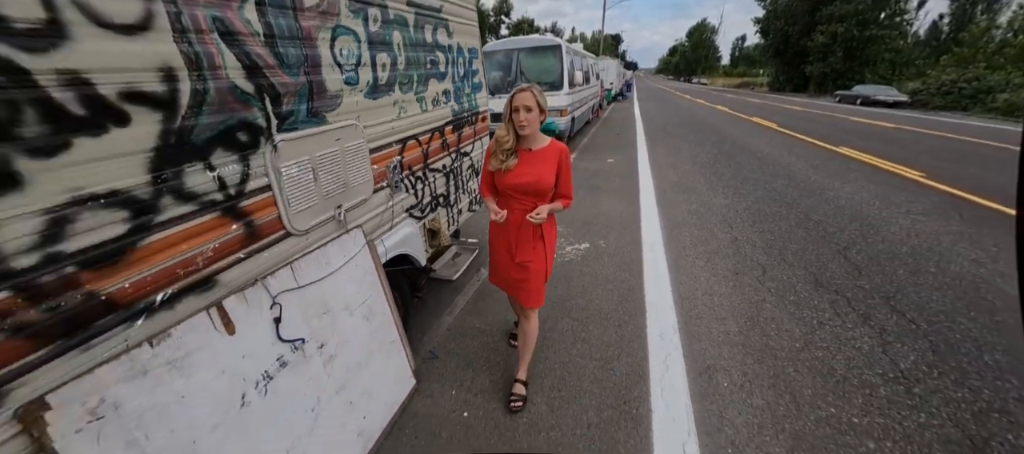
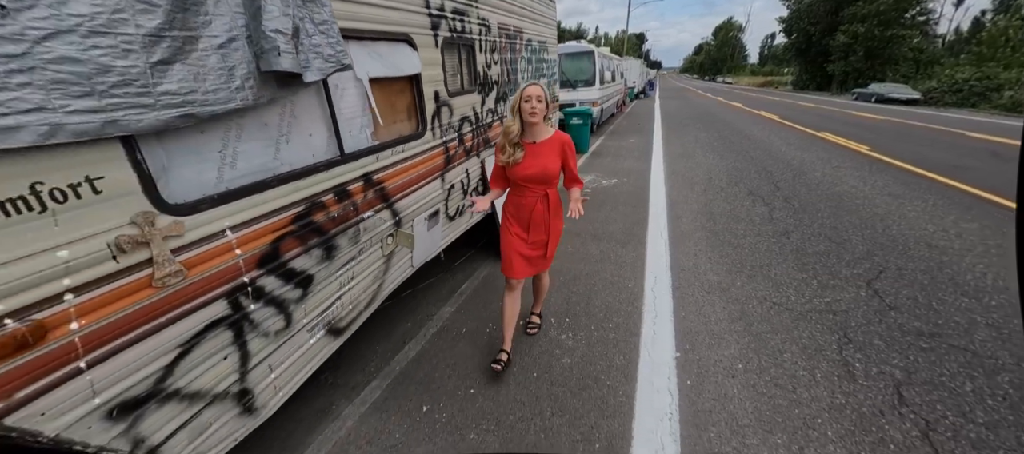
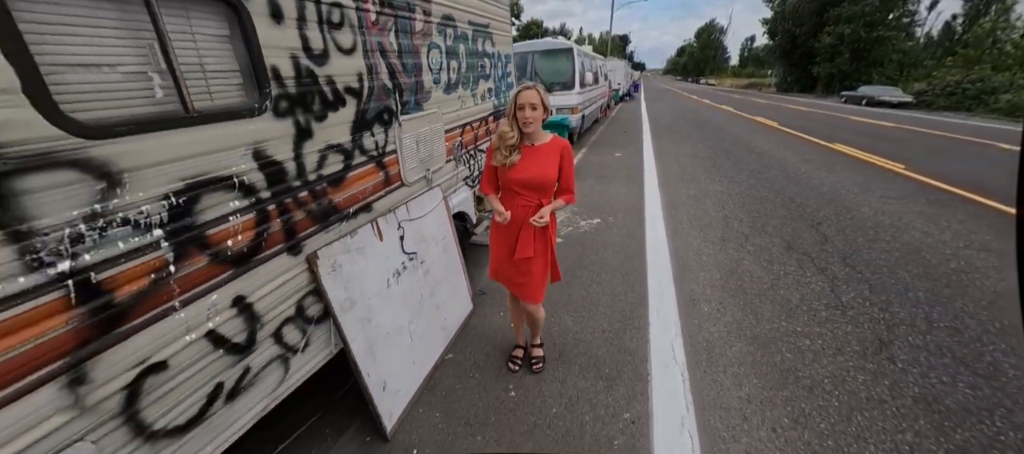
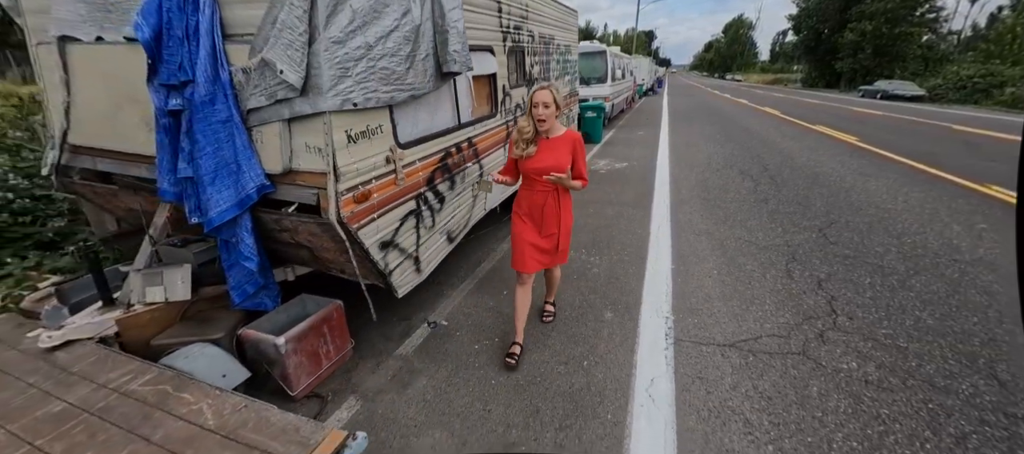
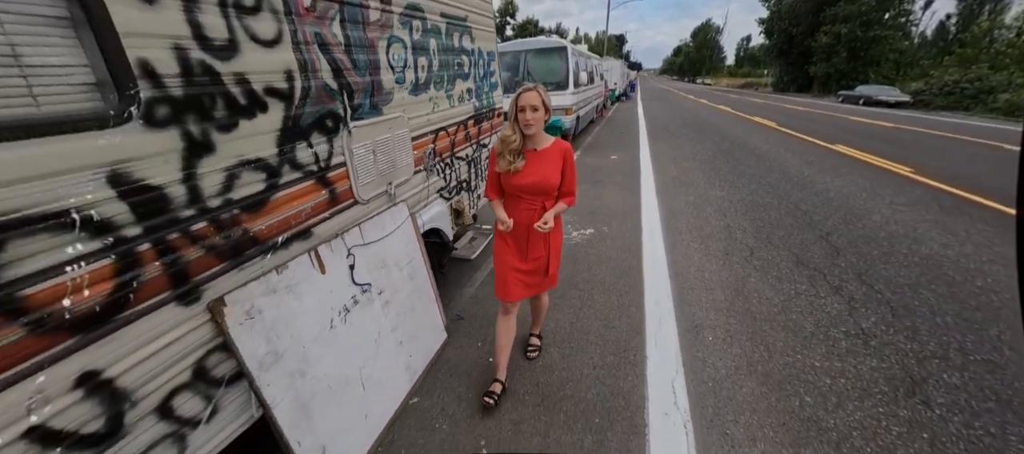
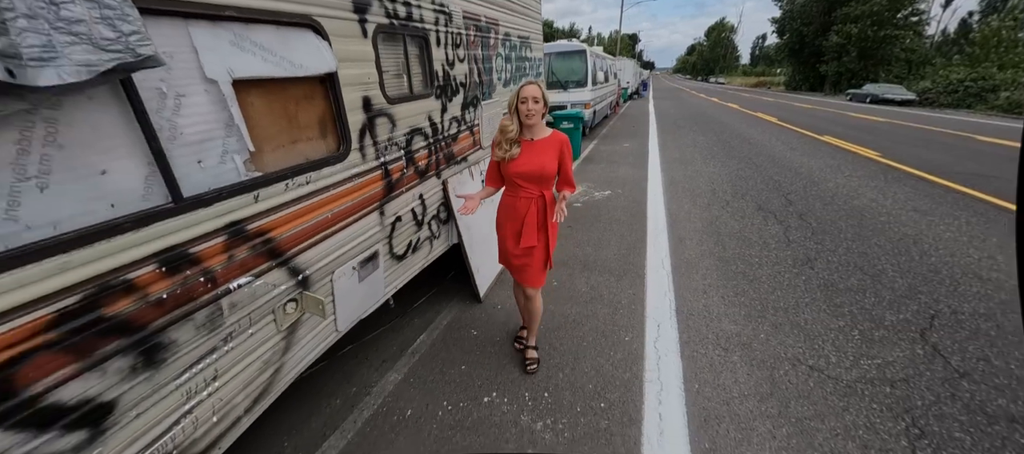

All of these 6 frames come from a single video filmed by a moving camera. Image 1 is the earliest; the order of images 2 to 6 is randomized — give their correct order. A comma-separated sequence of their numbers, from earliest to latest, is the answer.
5, 3, 6, 2, 4
